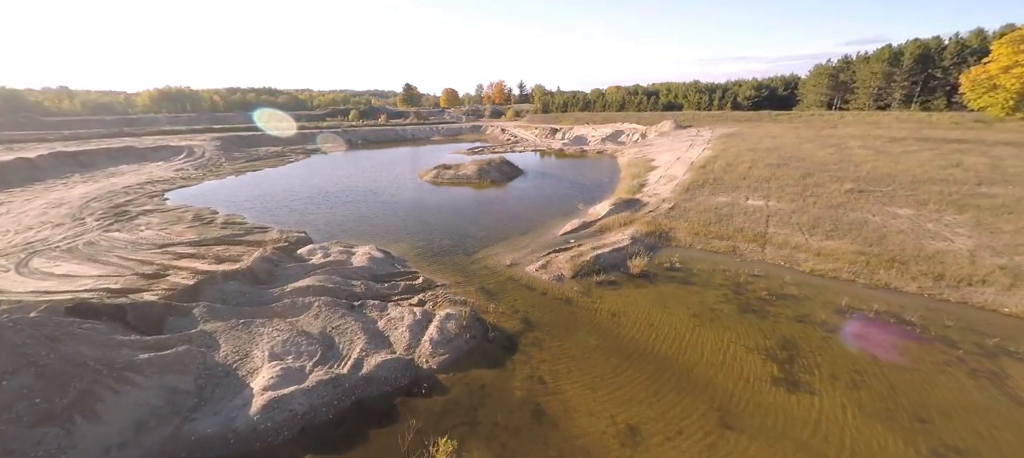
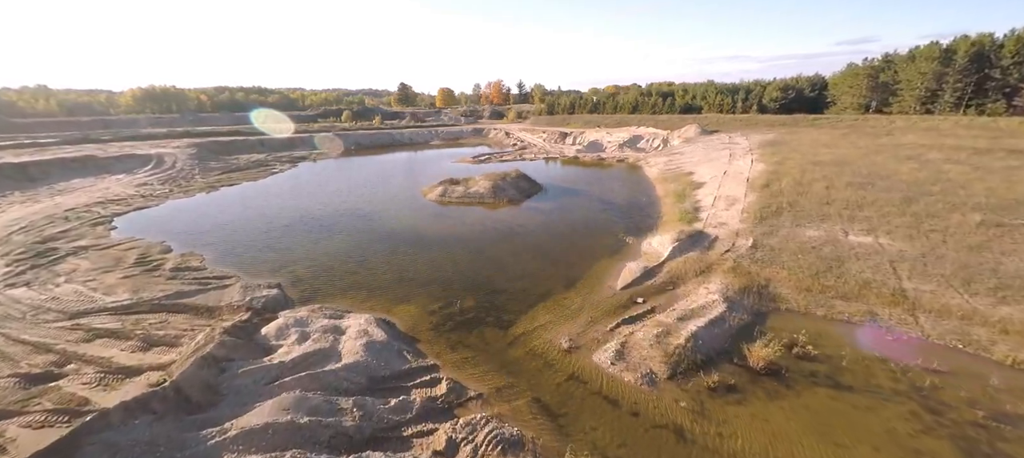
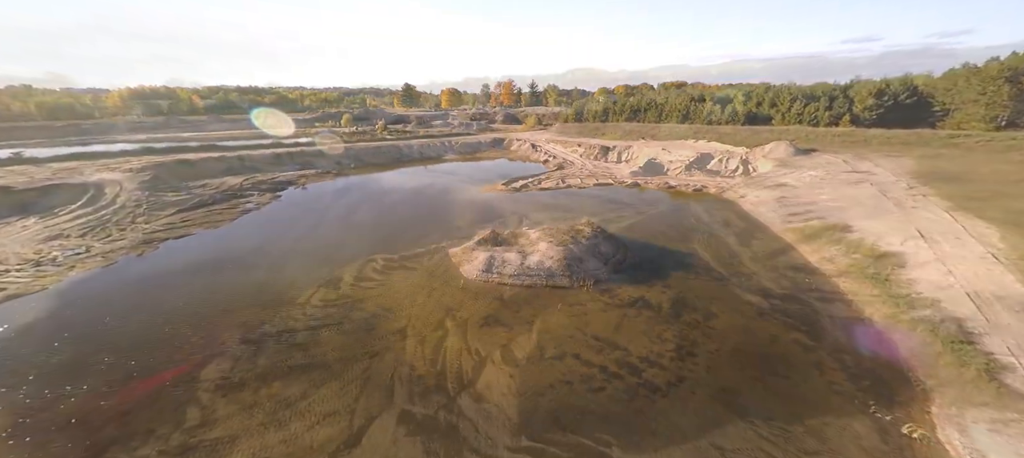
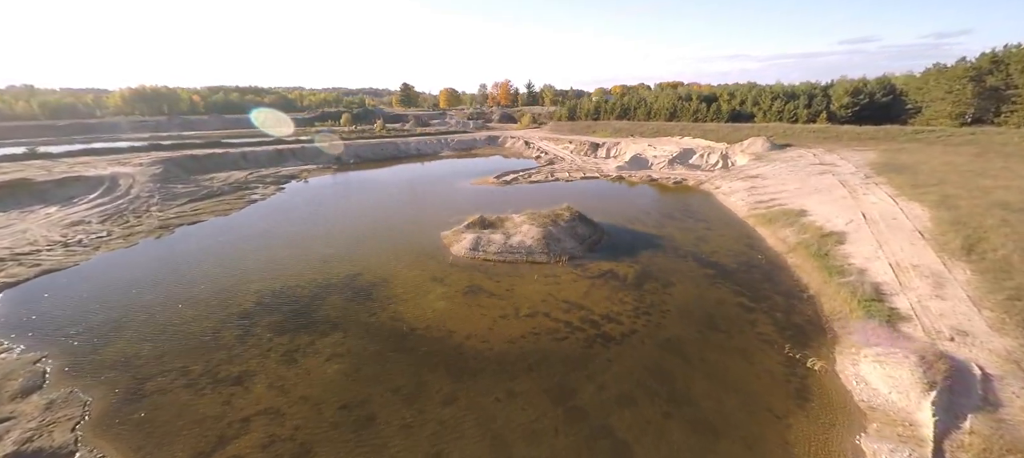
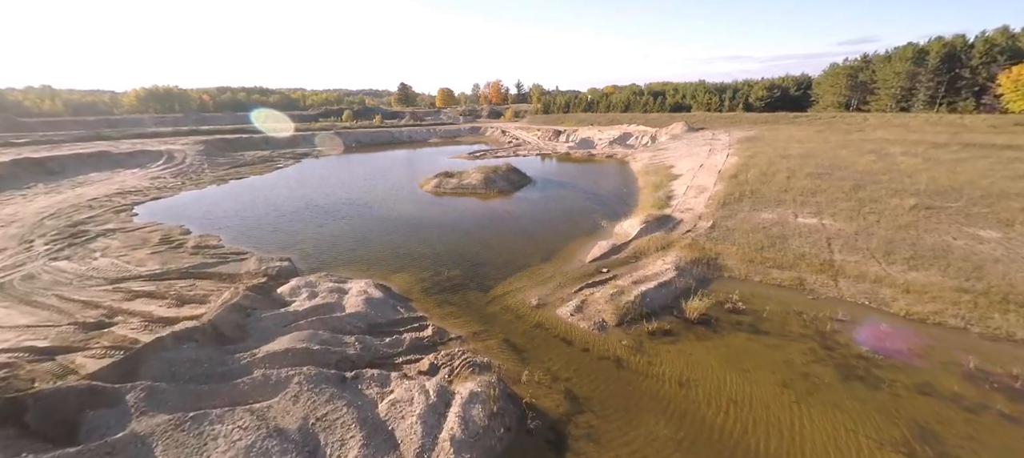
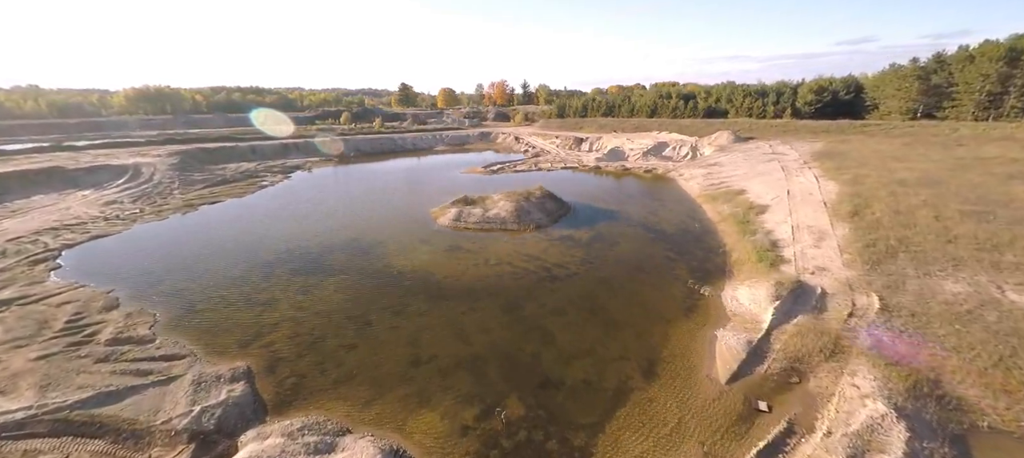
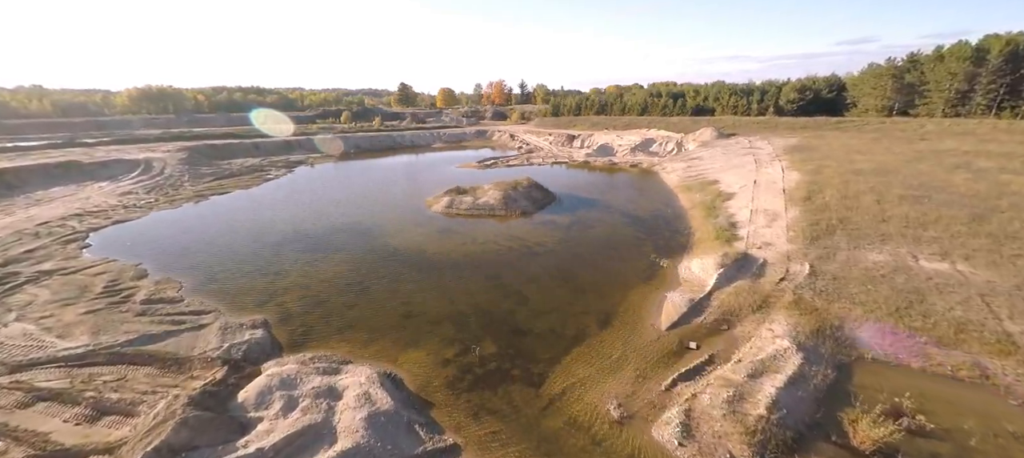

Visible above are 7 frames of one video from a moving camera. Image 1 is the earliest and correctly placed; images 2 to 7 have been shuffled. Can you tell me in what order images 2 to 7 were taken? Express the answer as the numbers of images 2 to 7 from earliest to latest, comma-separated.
5, 2, 7, 6, 4, 3
